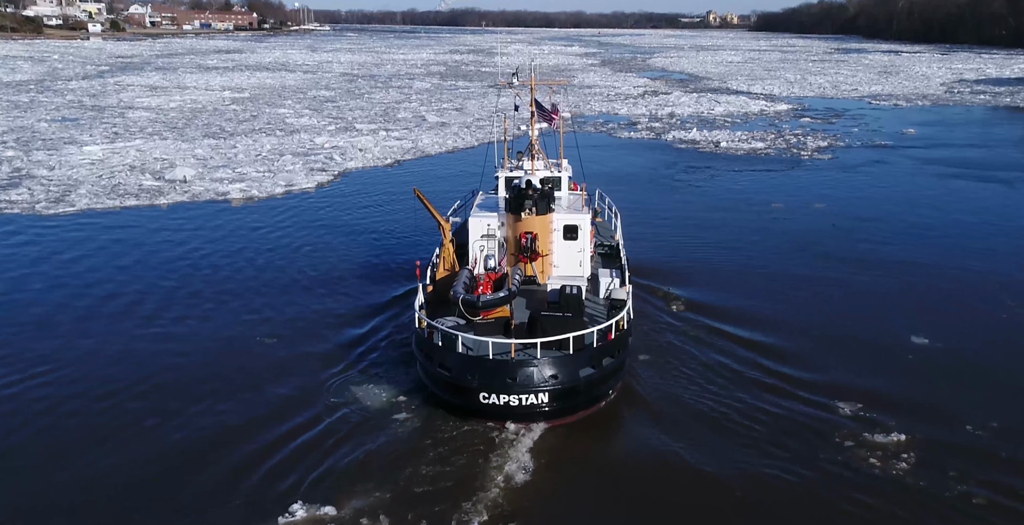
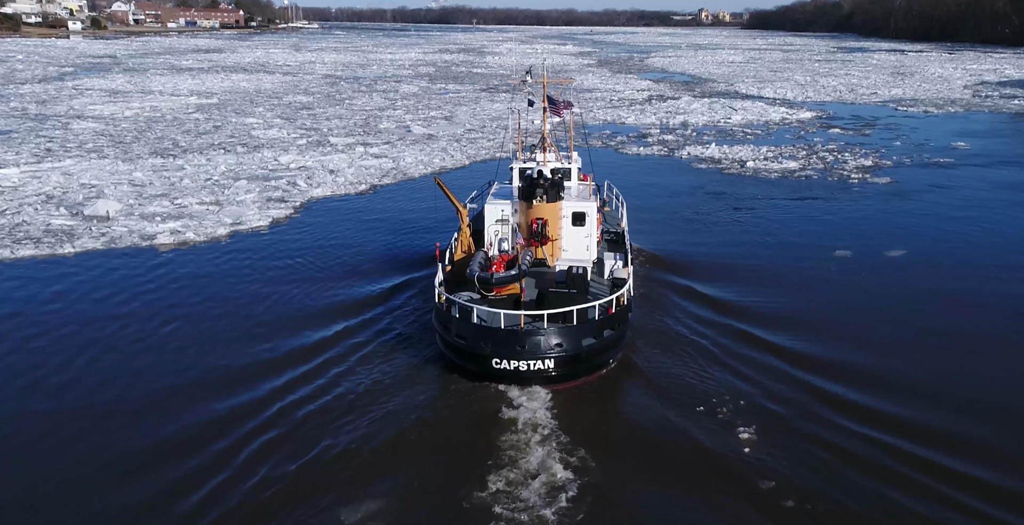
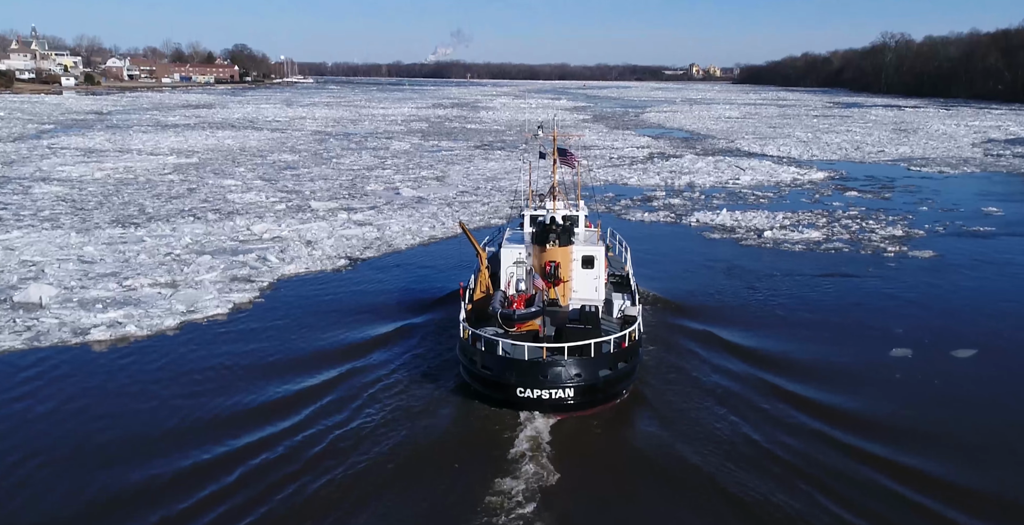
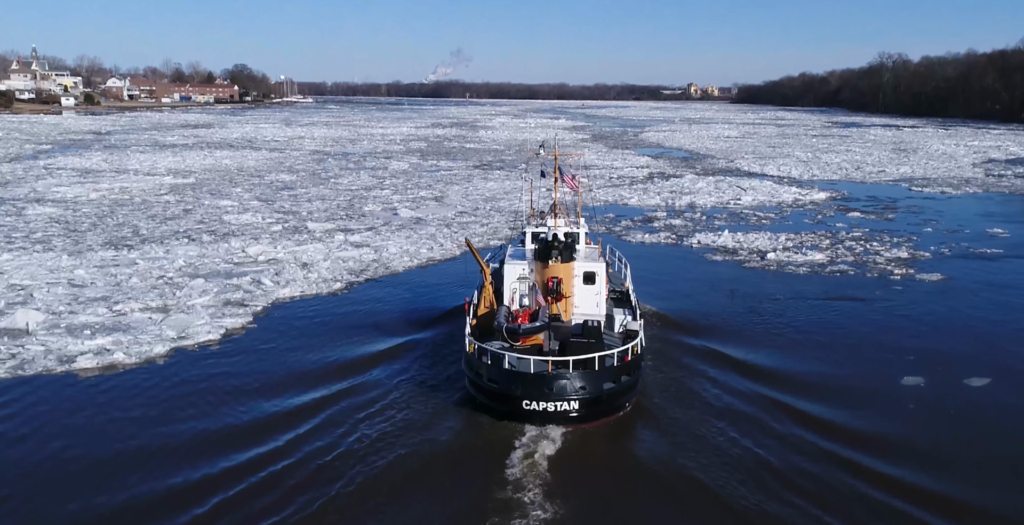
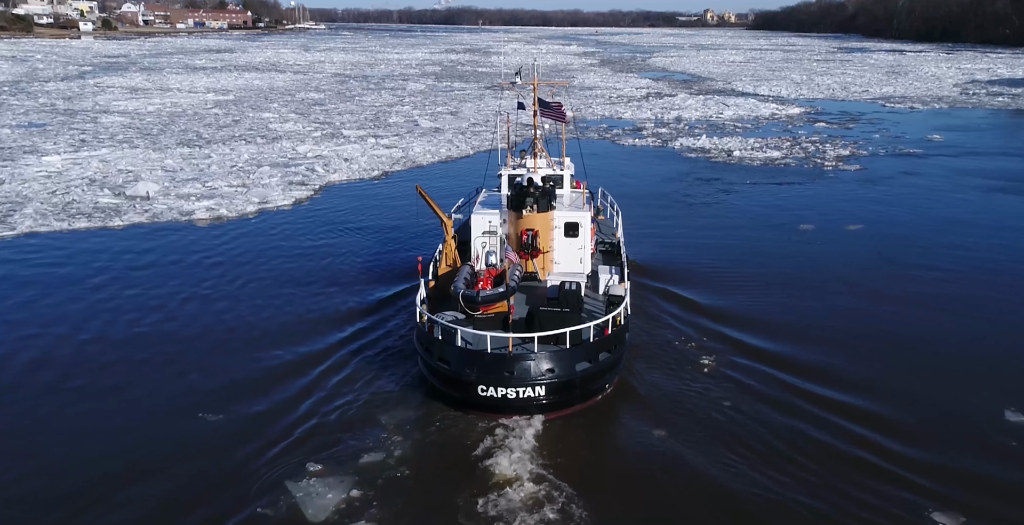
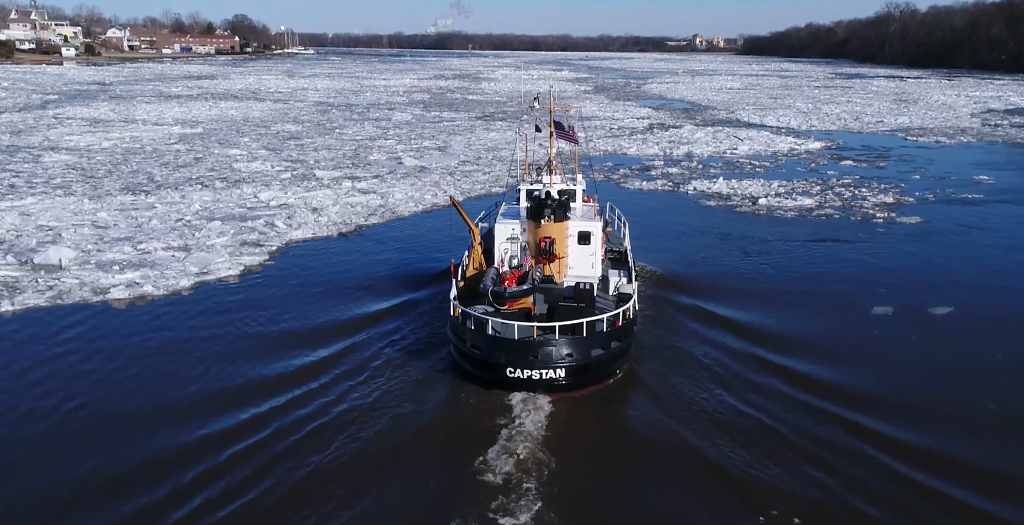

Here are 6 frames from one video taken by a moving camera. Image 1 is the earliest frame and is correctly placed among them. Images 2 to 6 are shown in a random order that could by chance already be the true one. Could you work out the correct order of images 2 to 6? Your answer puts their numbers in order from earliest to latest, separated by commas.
5, 2, 6, 3, 4
